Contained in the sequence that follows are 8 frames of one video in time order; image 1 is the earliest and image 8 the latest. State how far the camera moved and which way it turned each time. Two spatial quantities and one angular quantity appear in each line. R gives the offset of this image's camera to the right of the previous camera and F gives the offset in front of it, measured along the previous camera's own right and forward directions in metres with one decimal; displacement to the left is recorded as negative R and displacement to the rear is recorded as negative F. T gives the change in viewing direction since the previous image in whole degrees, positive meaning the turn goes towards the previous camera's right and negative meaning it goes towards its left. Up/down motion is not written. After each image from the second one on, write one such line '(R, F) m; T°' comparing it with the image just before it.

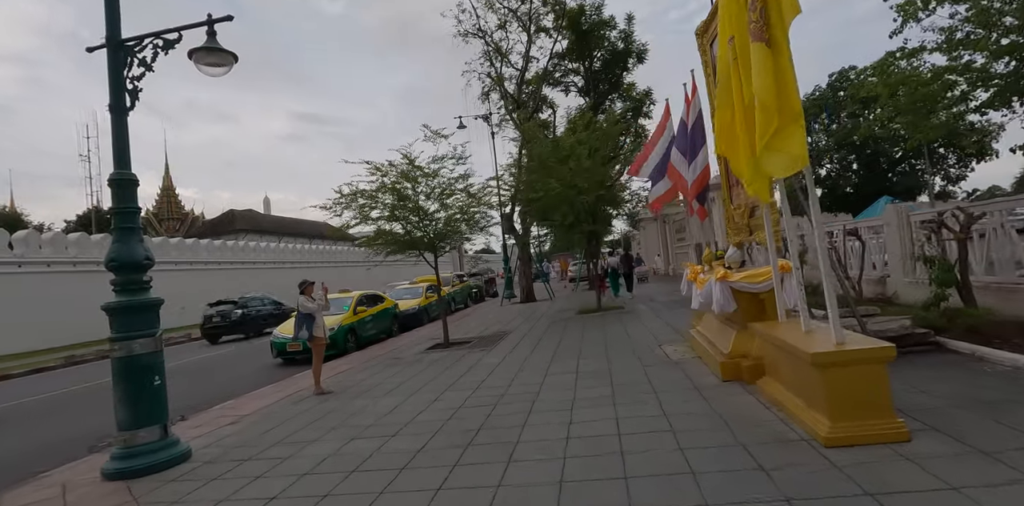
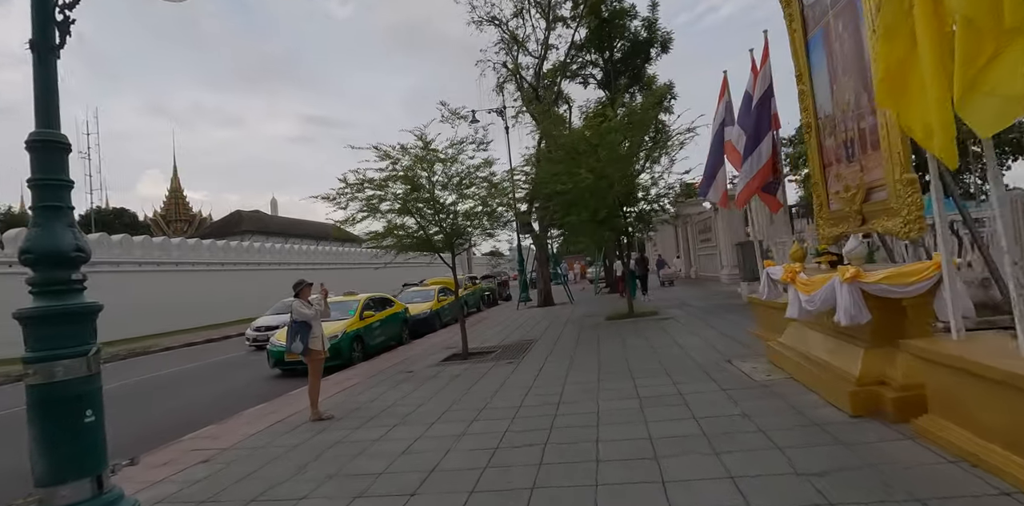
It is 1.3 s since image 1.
(-0.4, +1.4) m; -1°
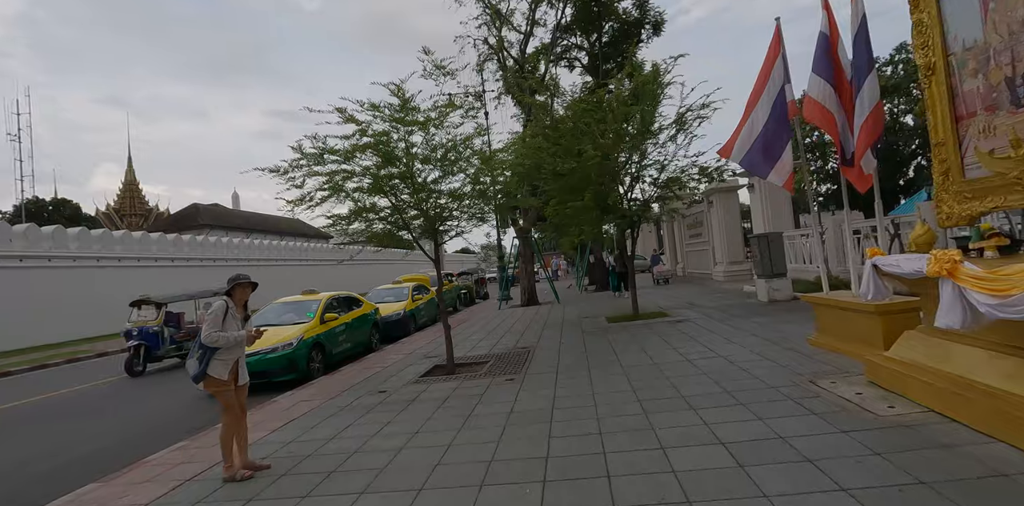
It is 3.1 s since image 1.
(-0.4, +1.9) m; +3°
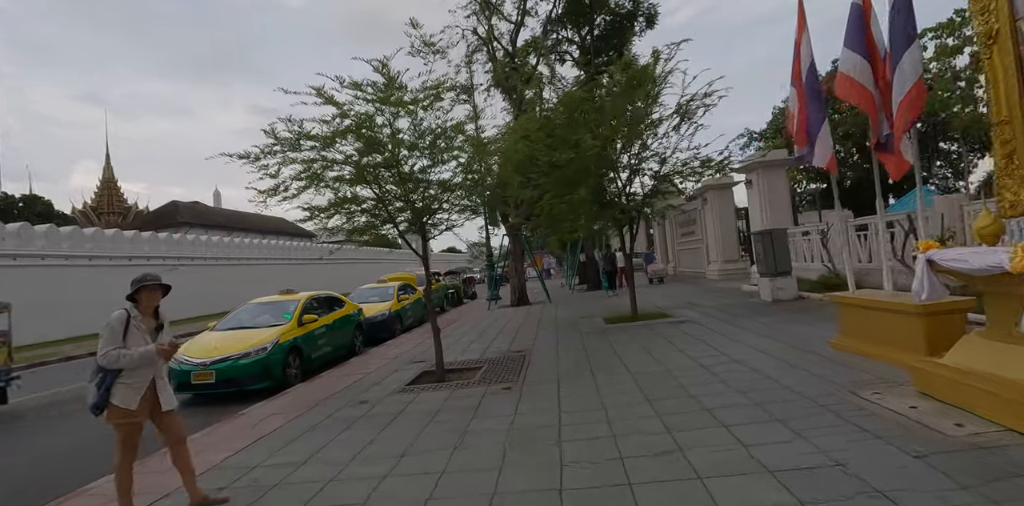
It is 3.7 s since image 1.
(-0.1, +0.7) m; +2°
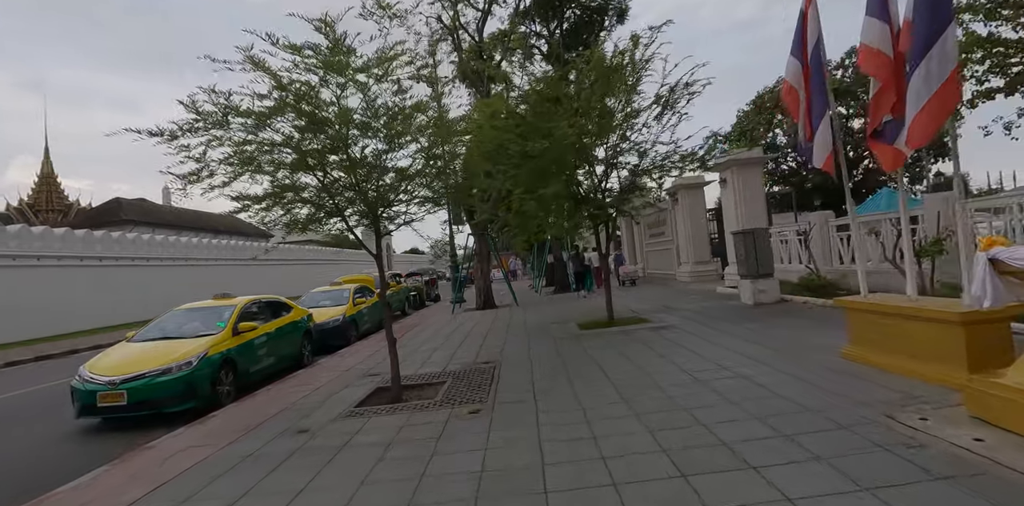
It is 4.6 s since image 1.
(-0.1, +1.0) m; +4°
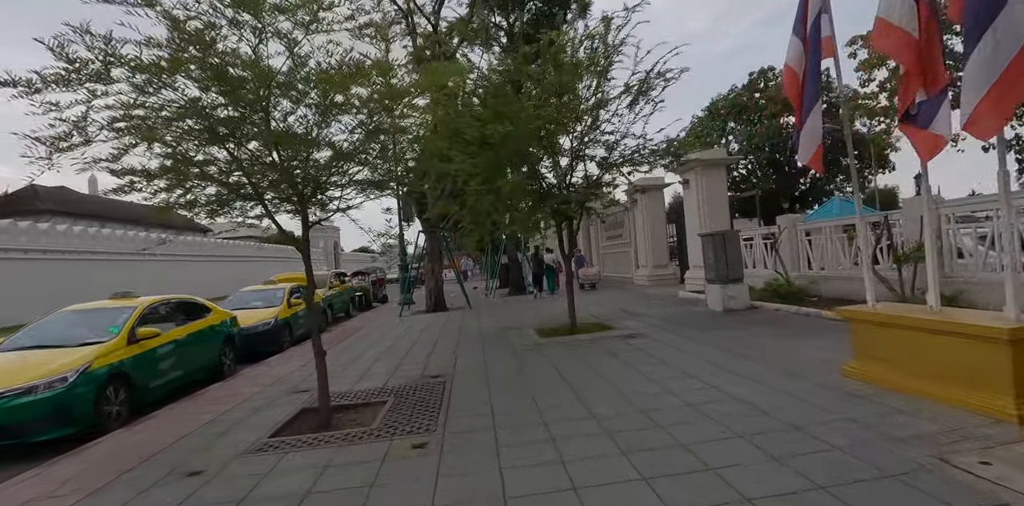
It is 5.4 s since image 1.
(0.0, +1.0) m; +5°
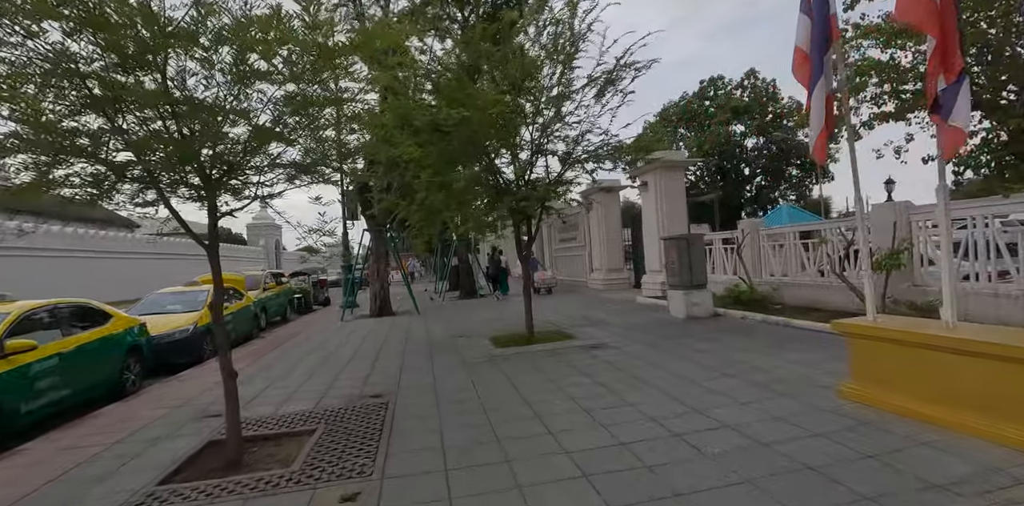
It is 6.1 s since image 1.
(-0.1, +0.8) m; +6°
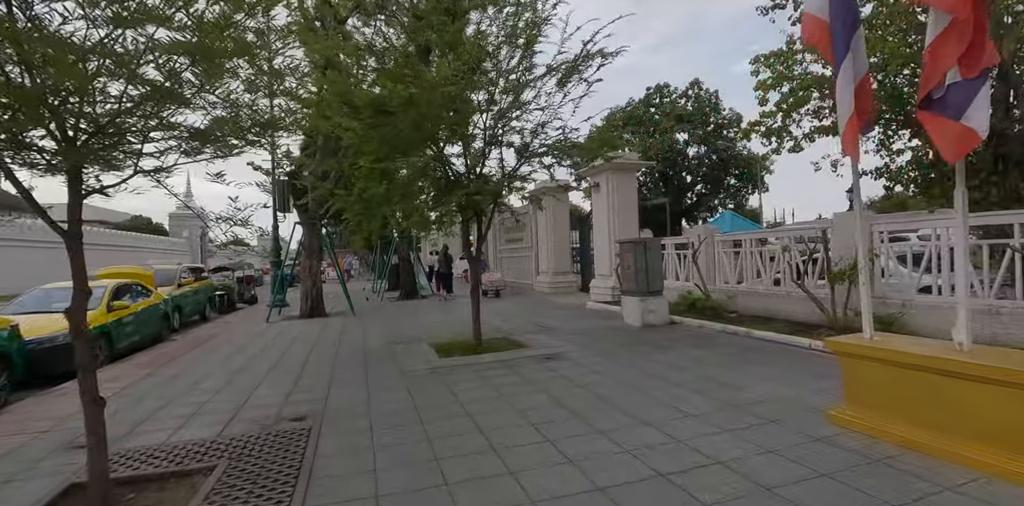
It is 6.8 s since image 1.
(-0.1, +0.8) m; +7°
